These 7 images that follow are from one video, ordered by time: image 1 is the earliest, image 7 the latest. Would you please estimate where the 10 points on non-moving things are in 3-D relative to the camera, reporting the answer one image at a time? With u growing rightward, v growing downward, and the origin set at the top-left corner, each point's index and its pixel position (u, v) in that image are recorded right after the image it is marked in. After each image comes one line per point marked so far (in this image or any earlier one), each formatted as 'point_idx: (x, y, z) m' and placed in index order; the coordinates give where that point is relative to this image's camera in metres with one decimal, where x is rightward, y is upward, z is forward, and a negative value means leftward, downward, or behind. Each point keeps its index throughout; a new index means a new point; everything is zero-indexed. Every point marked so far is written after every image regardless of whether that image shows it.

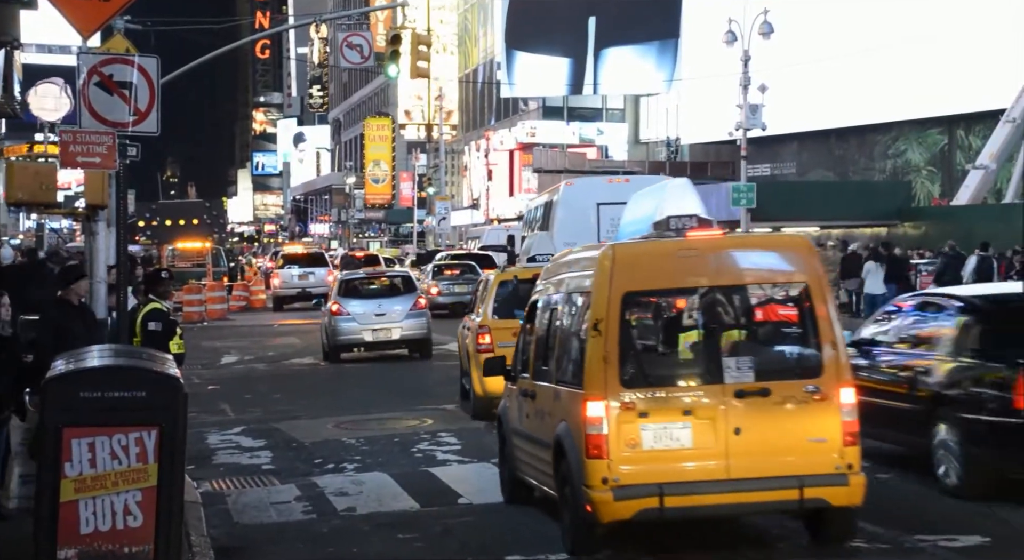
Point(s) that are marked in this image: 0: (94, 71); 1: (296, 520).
0: (-3.5, +1.8, +9.9) m
1: (-1.8, -2.0, +9.8) m
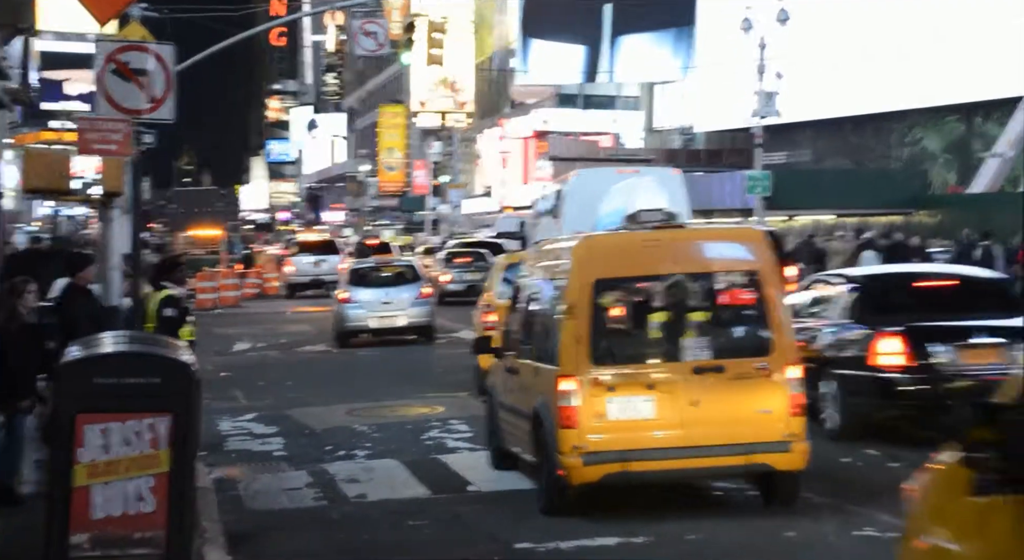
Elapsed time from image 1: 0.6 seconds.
0: (-3.4, +1.9, +10.0) m
1: (-1.7, -1.9, +9.8) m
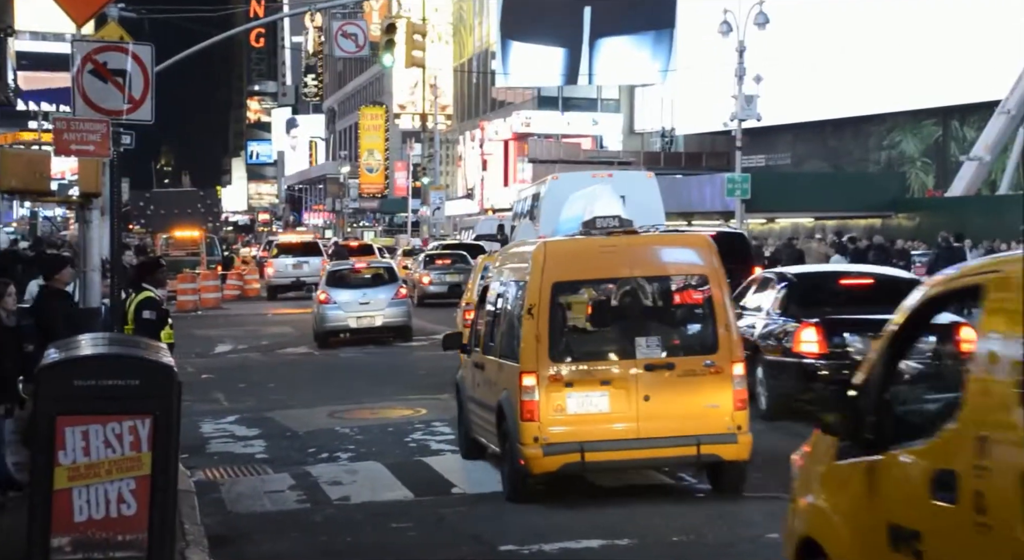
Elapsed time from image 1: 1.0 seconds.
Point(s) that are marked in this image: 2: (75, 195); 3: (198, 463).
0: (-3.6, +1.9, +9.9) m
1: (-1.9, -1.9, +9.8) m
2: (-4.1, +0.8, +11.1) m
3: (-3.0, -1.7, +11.2) m
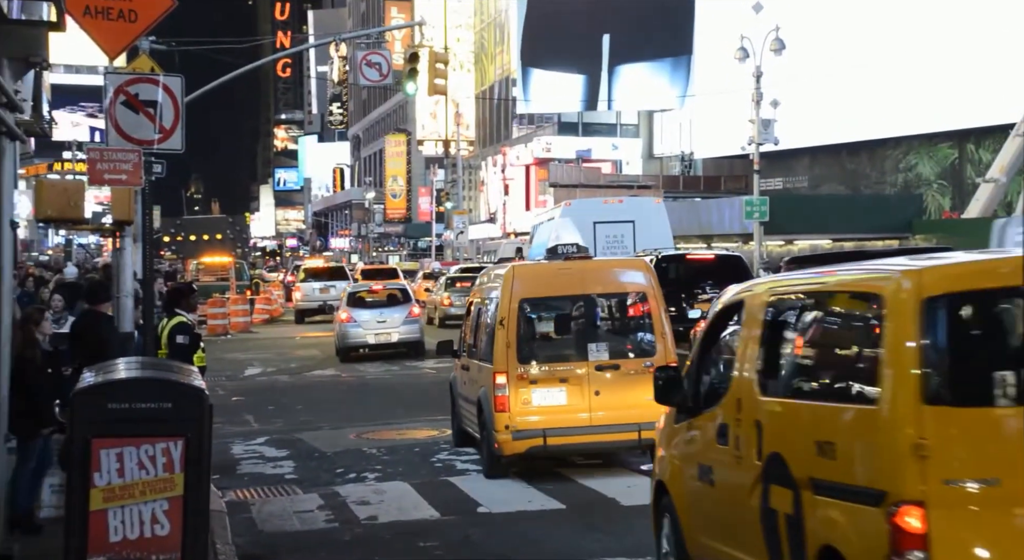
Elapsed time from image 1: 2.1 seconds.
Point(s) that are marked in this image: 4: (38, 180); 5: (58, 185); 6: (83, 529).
0: (-3.4, +1.6, +10.2) m
1: (-1.7, -2.1, +10.0) m
2: (-3.9, +0.5, +11.3) m
3: (-2.8, -2.0, +11.5) m
4: (-4.1, +0.8, +10.3) m
5: (-3.9, +0.8, +10.2) m
6: (-2.6, -1.6, +7.2) m
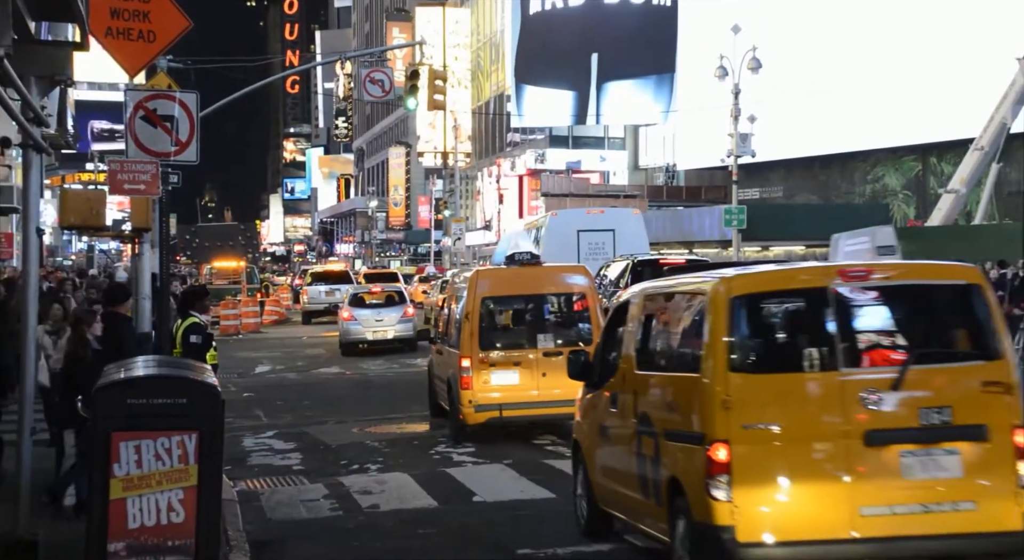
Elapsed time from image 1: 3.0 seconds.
0: (-3.4, +1.6, +10.9) m
1: (-1.7, -2.1, +10.7) m
2: (-3.9, +0.5, +12.0) m
3: (-2.8, -2.0, +12.2) m
4: (-4.2, +0.8, +10.9) m
5: (-4.0, +0.8, +10.9) m
6: (-2.7, -1.6, +7.9) m
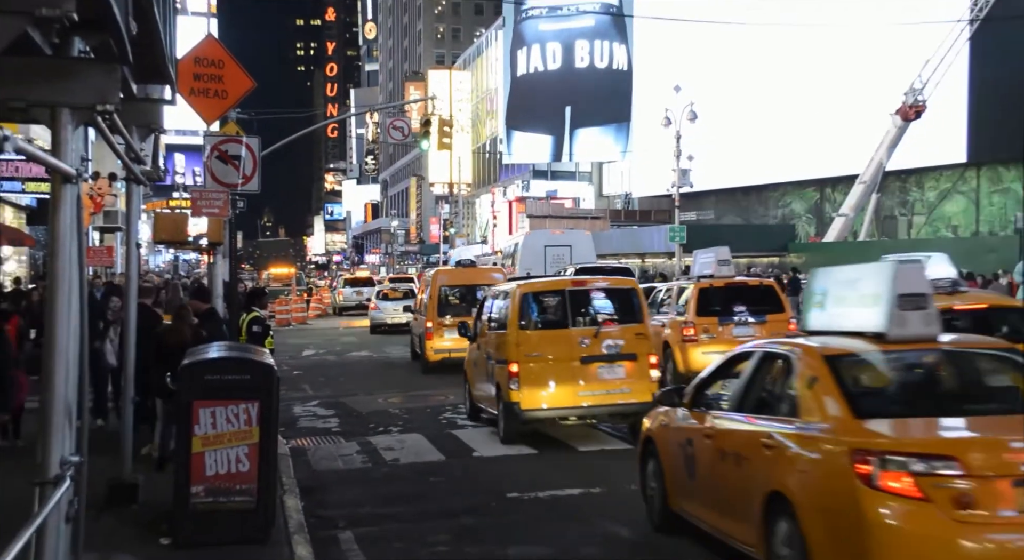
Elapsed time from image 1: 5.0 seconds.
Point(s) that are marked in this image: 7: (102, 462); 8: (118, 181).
0: (-3.5, +1.6, +14.0) m
1: (-1.8, -2.2, +13.8) m
2: (-4.0, +0.5, +15.2) m
3: (-2.9, -2.0, +15.3) m
4: (-4.3, +0.8, +14.1) m
5: (-4.1, +0.8, +14.1) m
6: (-2.9, -1.6, +11.0) m
7: (-4.8, -2.1, +13.8) m
8: (-4.6, +1.2, +13.7) m
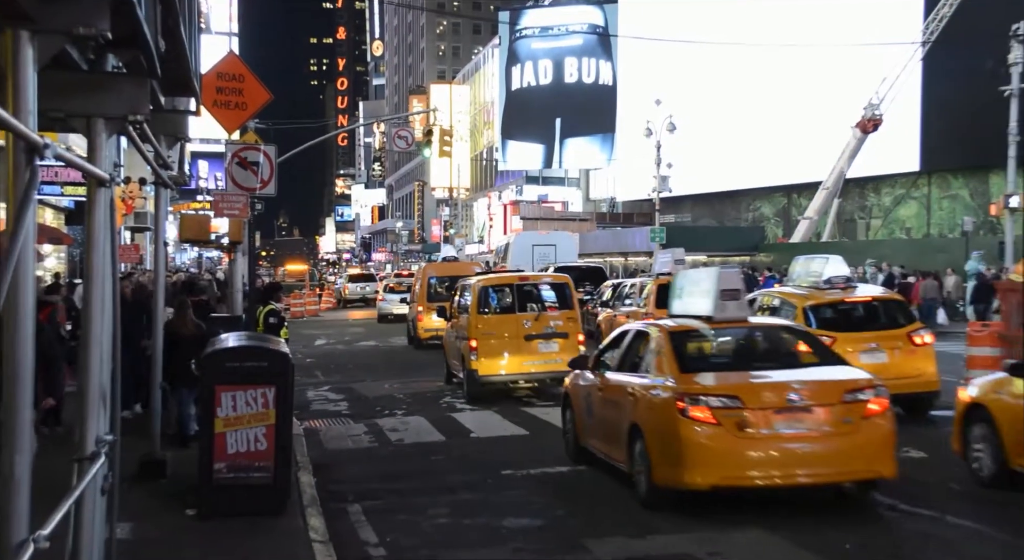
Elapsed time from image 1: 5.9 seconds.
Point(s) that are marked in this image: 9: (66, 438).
0: (-3.6, +1.6, +15.3) m
1: (-1.9, -2.1, +15.2) m
2: (-4.1, +0.5, +16.5) m
3: (-3.0, -2.0, +16.6) m
4: (-4.3, +0.8, +15.4) m
5: (-4.2, +0.8, +15.4) m
6: (-3.0, -1.6, +12.4) m
7: (-4.9, -2.1, +15.2) m
8: (-4.7, +1.2, +15.1) m
9: (-5.7, -2.0, +15.1) m
